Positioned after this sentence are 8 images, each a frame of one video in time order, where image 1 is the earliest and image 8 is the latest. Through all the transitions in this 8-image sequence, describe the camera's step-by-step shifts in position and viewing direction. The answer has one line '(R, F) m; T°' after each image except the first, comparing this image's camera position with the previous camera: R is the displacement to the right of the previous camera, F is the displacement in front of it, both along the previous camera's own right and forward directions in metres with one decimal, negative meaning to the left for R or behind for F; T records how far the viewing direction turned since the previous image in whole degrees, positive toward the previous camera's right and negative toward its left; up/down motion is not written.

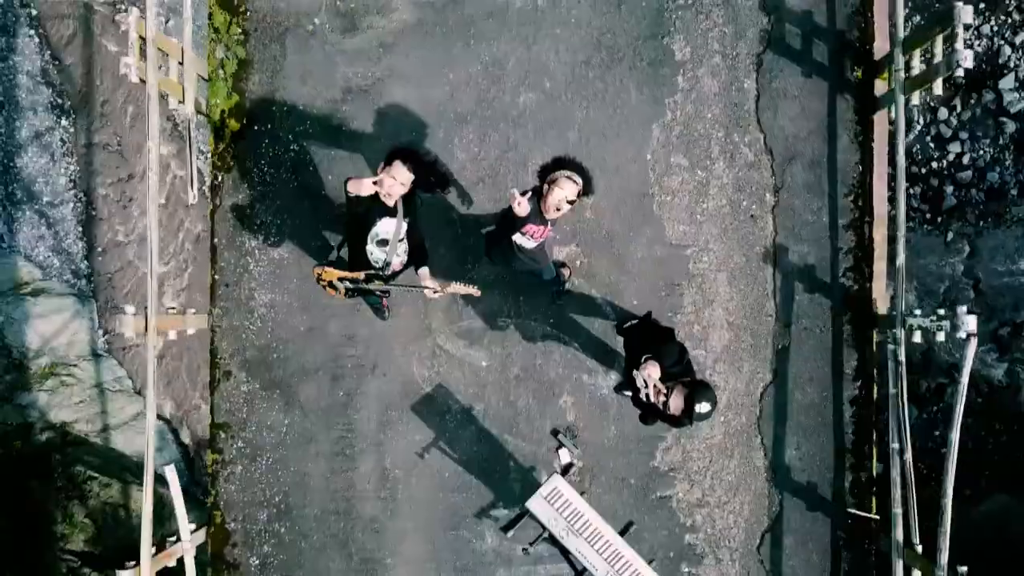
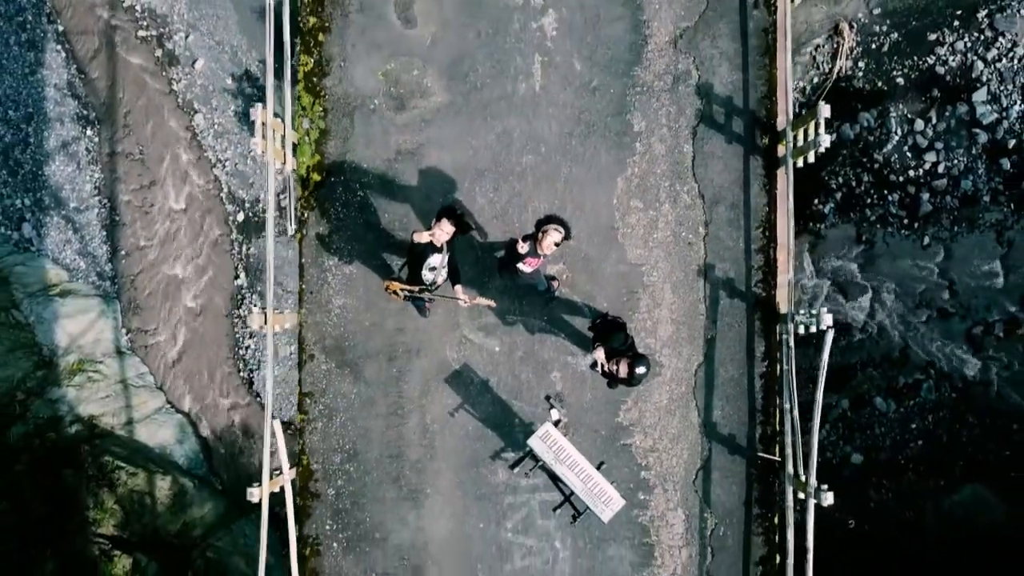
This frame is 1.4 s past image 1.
(0.0, -1.0) m; 0°
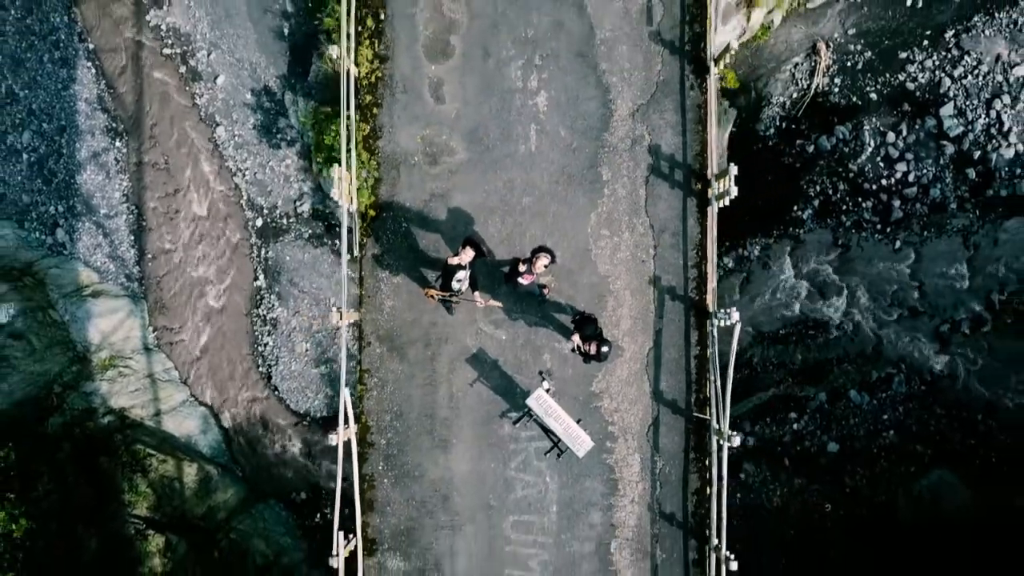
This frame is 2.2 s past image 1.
(0.0, -1.3) m; 0°
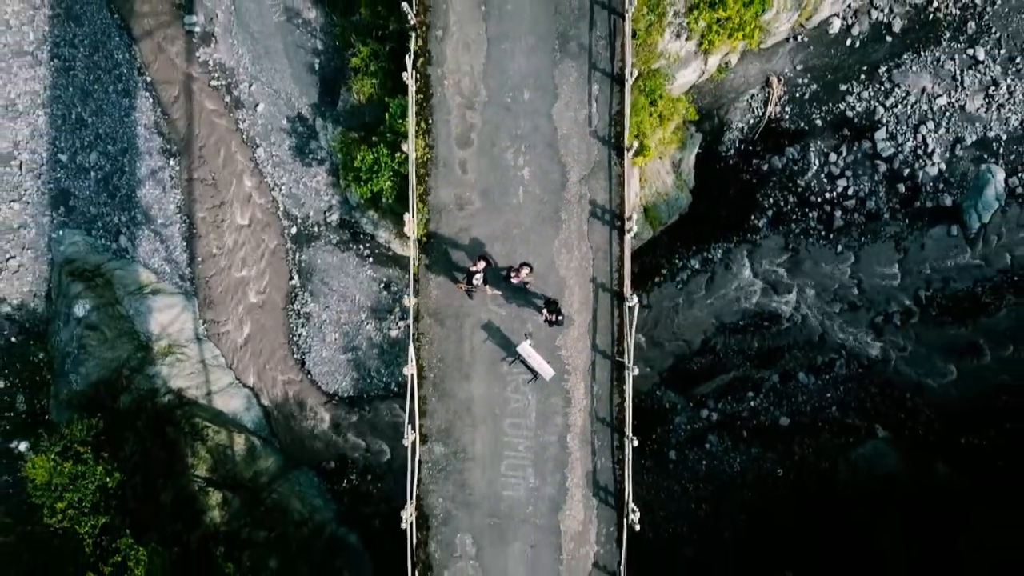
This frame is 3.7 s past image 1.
(0.0, -3.2) m; 0°
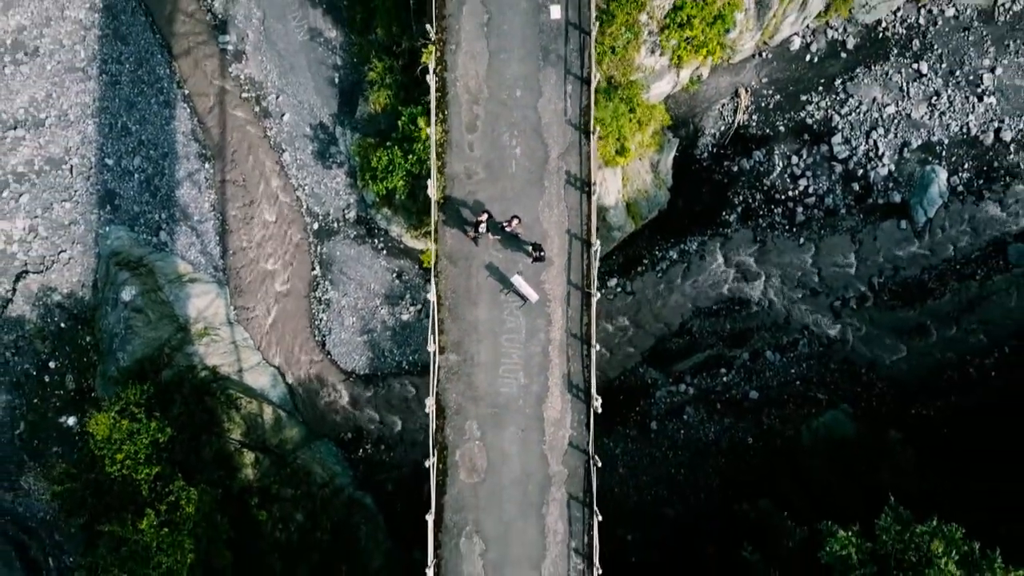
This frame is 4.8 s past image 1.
(+0.1, -2.7) m; 0°
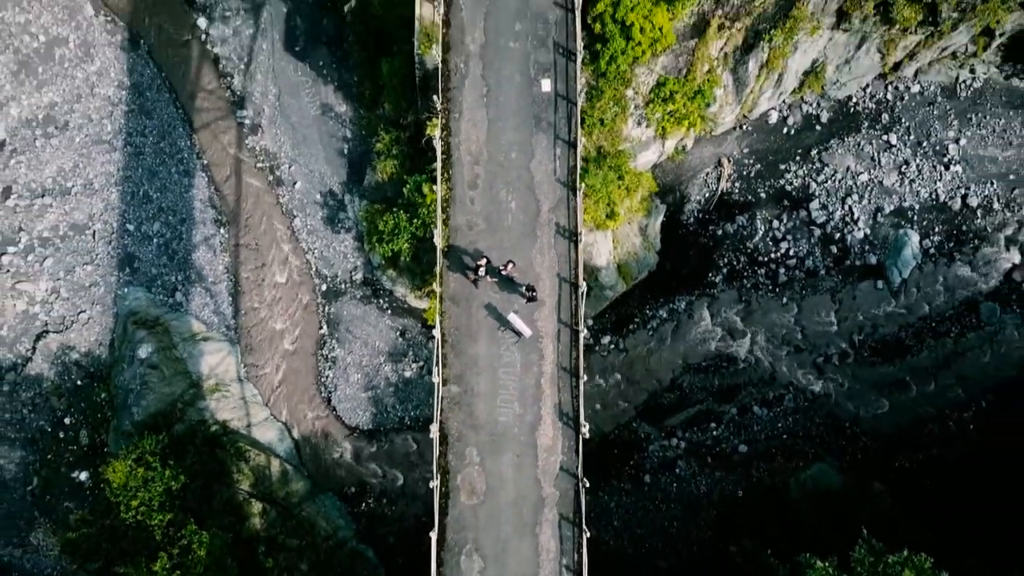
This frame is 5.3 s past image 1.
(0.0, -1.3) m; 0°
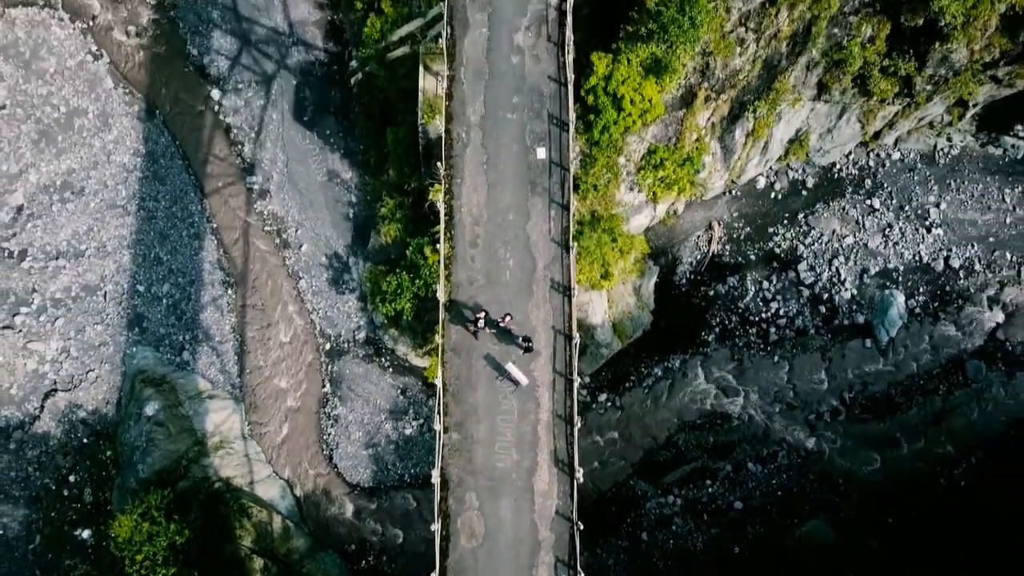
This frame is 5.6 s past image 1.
(0.0, -0.8) m; 0°
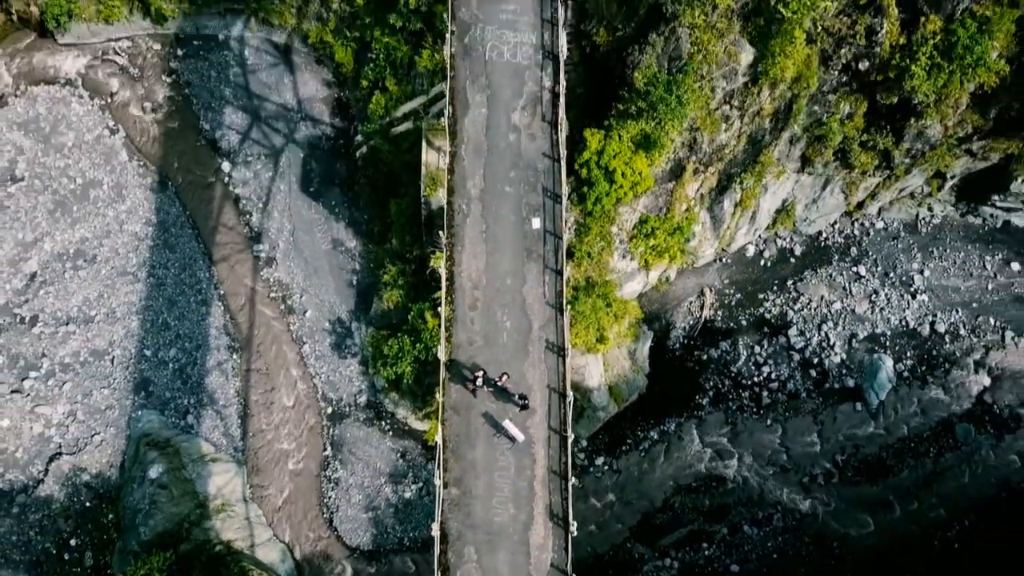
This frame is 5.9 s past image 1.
(0.0, -0.8) m; 0°
